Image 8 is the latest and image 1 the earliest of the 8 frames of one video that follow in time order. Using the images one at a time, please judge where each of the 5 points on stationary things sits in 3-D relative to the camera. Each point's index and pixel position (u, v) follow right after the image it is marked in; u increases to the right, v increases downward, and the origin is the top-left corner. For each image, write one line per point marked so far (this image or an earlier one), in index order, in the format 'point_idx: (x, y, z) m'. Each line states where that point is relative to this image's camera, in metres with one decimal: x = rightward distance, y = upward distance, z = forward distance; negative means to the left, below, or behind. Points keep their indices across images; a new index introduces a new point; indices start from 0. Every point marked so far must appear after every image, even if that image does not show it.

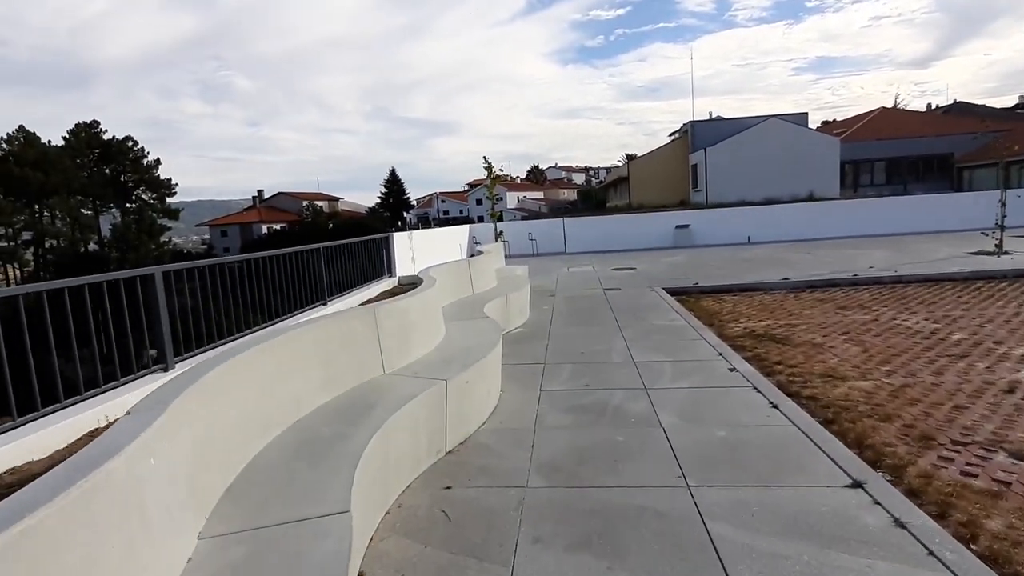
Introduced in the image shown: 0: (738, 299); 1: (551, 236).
0: (+3.5, -0.2, +9.1) m
1: (+1.2, +1.7, +19.2) m
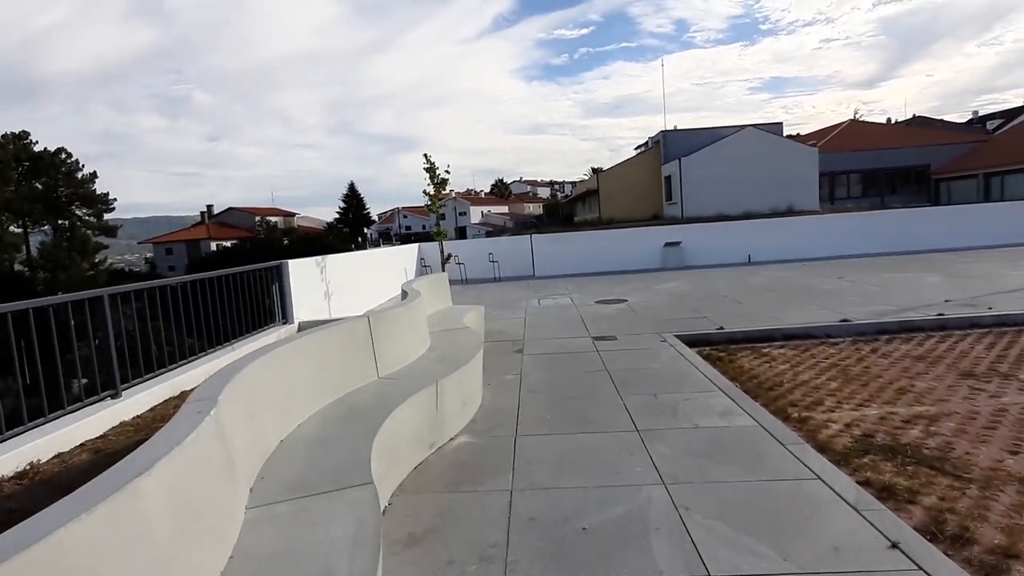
0: (+2.9, -0.7, +6.2) m
1: (+0.1, +0.9, +16.2) m
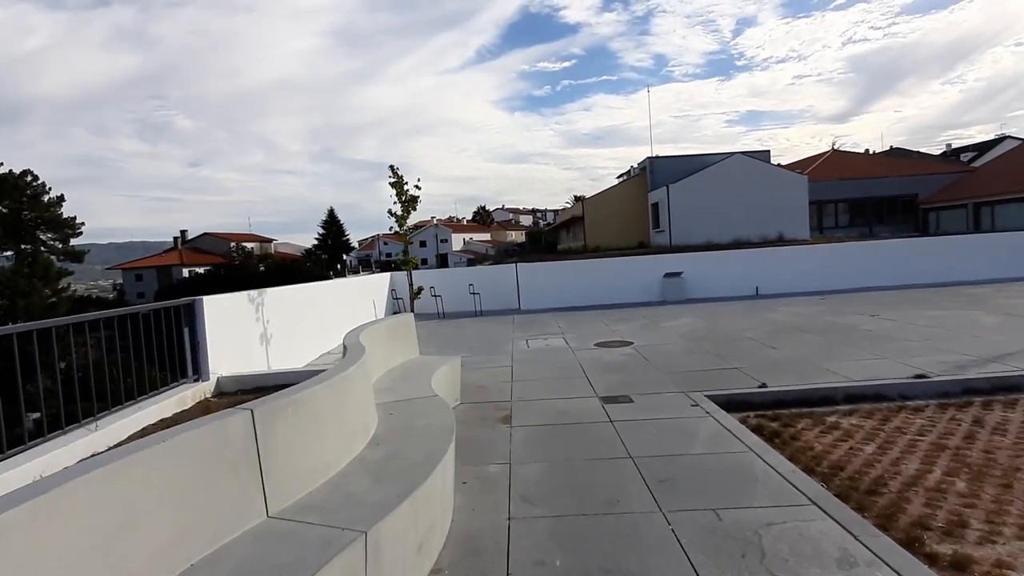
0: (+2.8, -1.1, +4.7) m
1: (-0.3, 0.0, +14.6) m
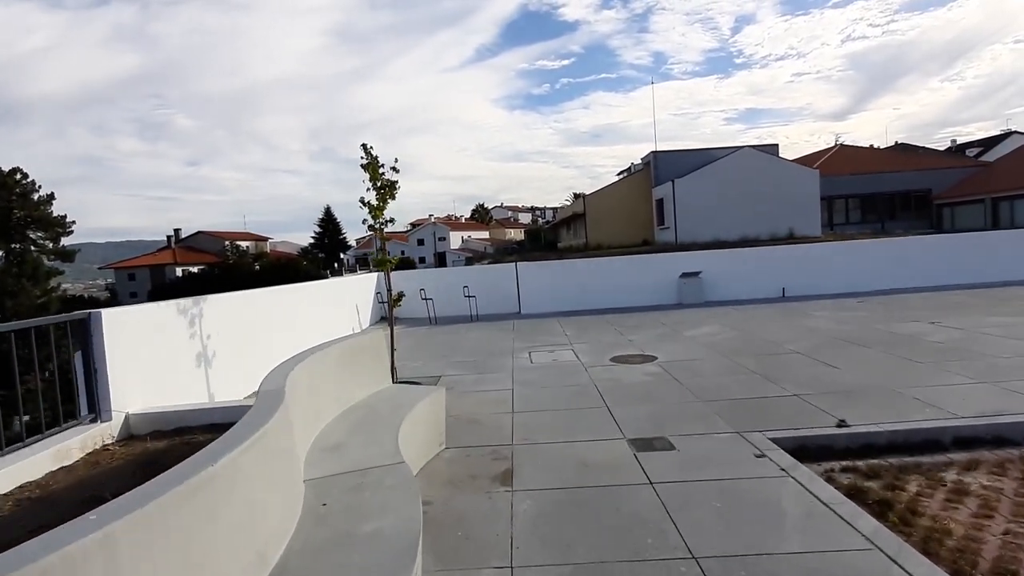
0: (+2.8, -1.2, +3.4) m
1: (-0.4, 0.0, +13.3) m
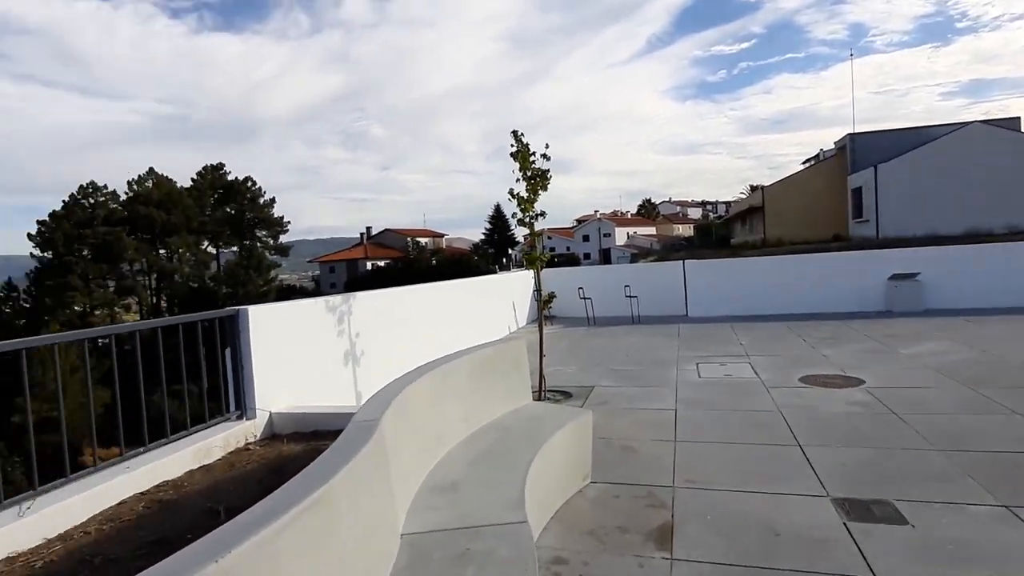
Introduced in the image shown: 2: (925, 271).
0: (+3.4, -1.3, +1.8) m
1: (+3.1, 0.0, +12.3) m
2: (+7.6, +0.3, +10.8) m
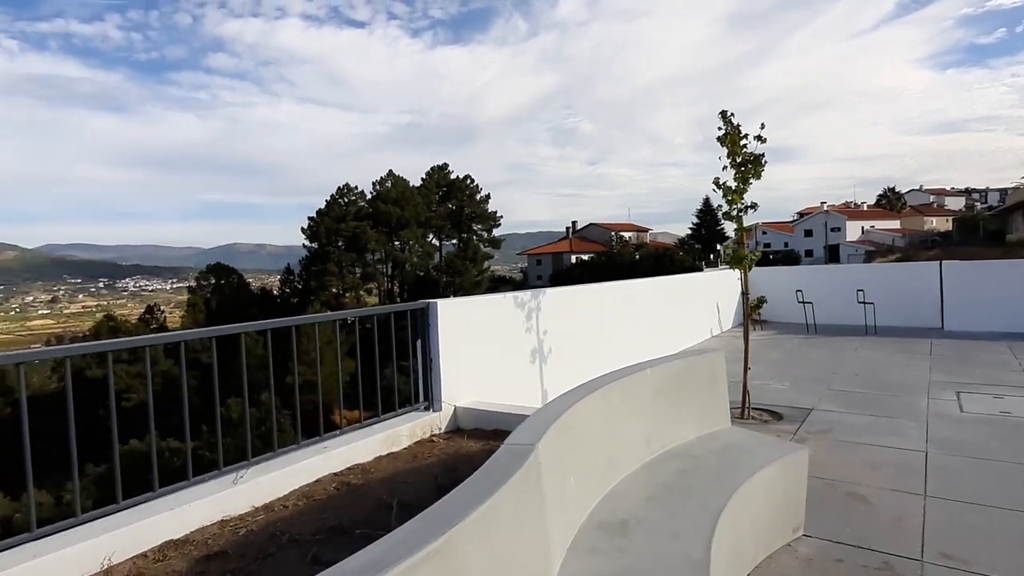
0: (+3.6, -1.4, +0.3) m
1: (+6.9, -0.1, +10.2) m
2: (+10.6, +0.1, +7.3) m
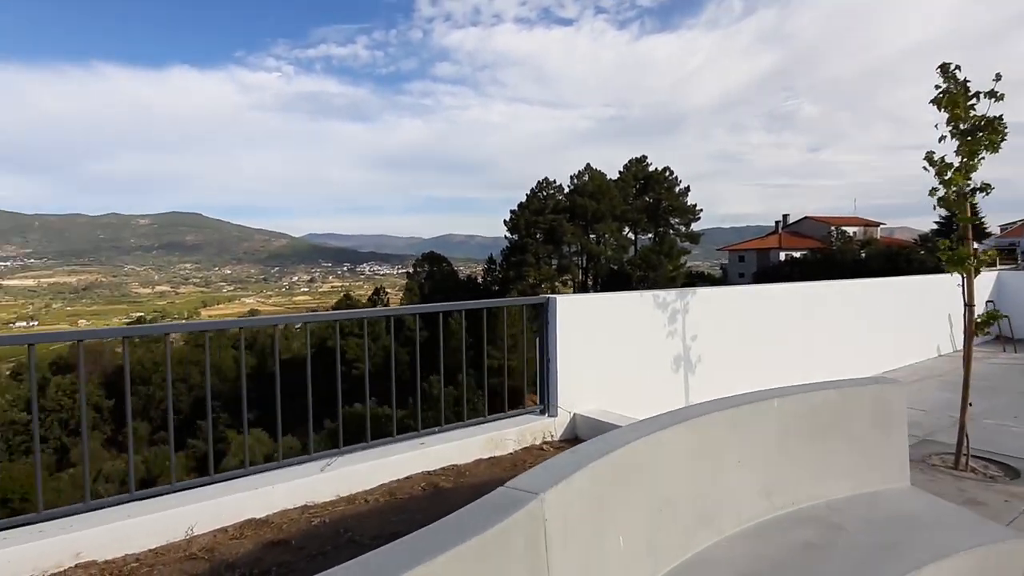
0: (+3.0, -1.6, -1.1) m
1: (+9.3, -0.4, +7.1) m
2: (+11.9, -0.3, +3.2) m
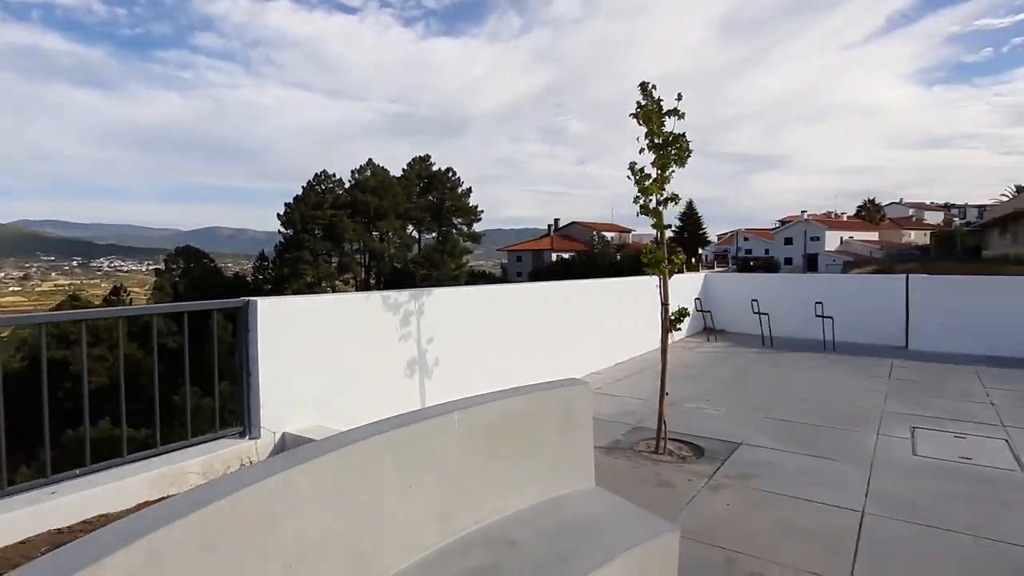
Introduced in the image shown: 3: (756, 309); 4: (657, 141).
0: (+2.9, -1.6, -0.4) m
1: (+5.8, -0.3, +9.6) m
2: (+9.6, -0.3, +6.8) m
3: (+4.4, -0.3, +10.4) m
4: (+1.0, +1.0, +4.0) m
